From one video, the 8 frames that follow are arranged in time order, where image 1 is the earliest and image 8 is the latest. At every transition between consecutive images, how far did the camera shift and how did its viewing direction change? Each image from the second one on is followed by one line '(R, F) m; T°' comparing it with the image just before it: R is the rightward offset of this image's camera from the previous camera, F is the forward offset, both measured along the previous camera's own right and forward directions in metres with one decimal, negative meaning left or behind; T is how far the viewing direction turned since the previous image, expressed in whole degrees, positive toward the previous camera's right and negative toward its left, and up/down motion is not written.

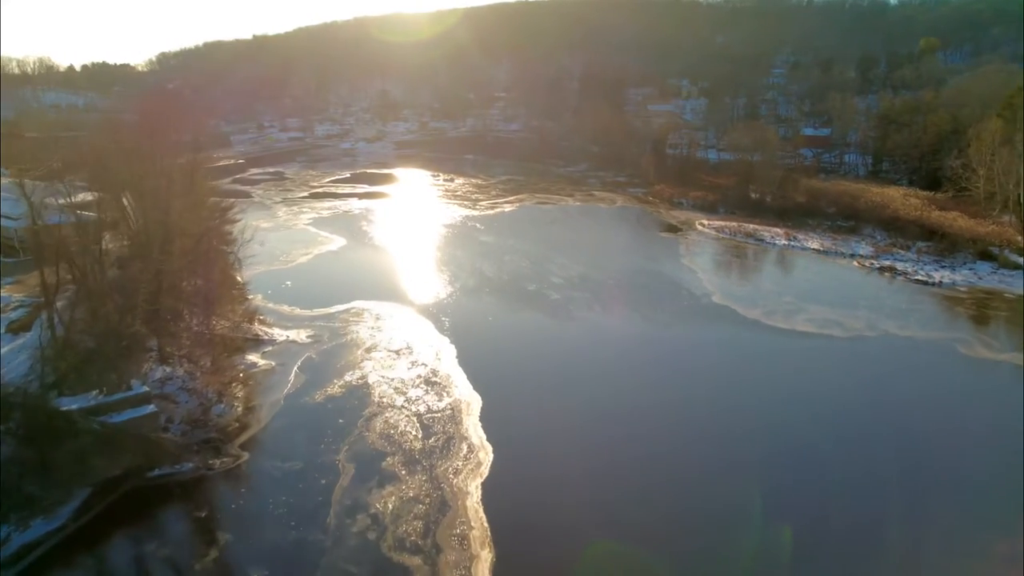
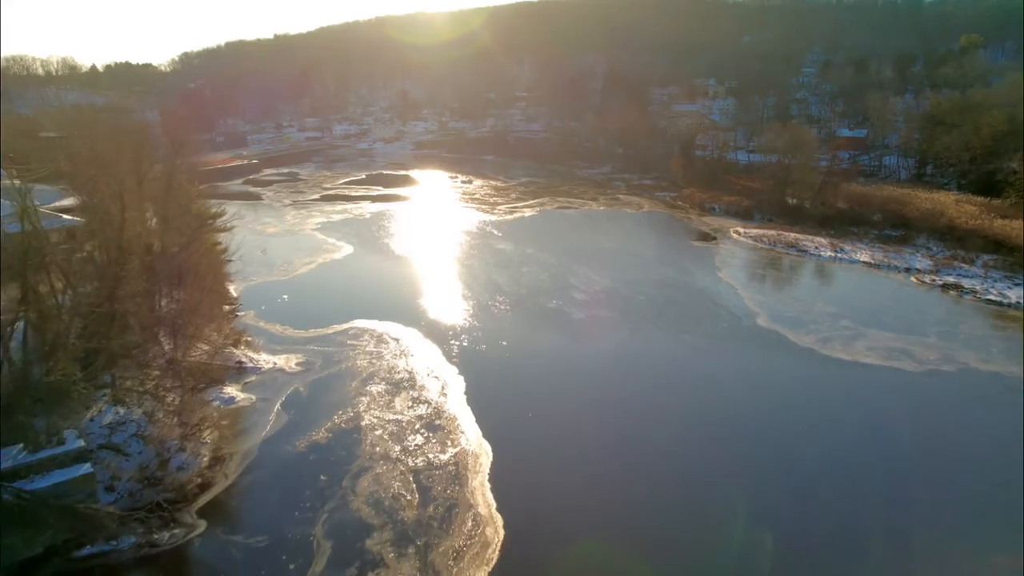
(0.0, +0.8) m; -2°
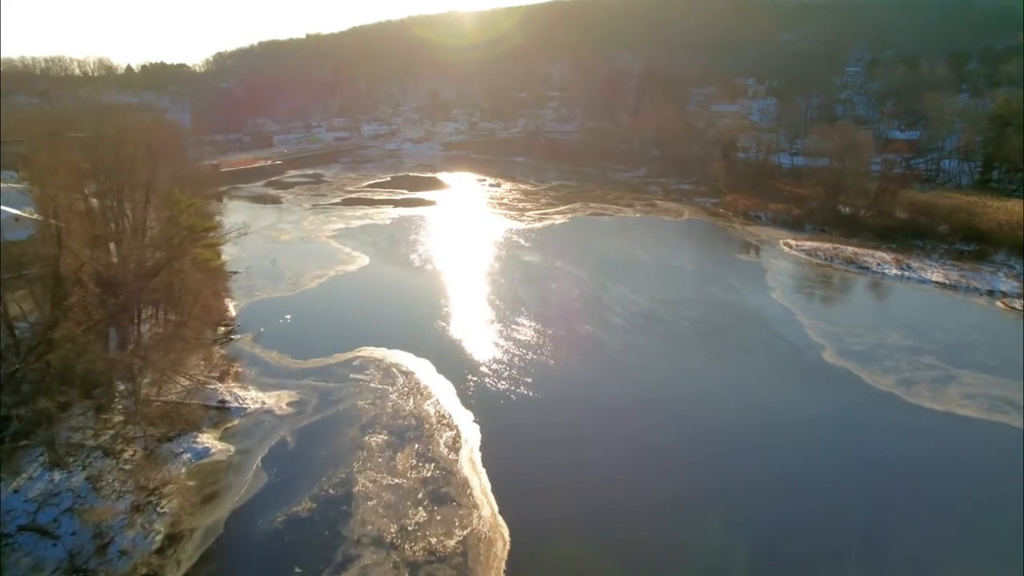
(0.0, +0.8) m; -2°
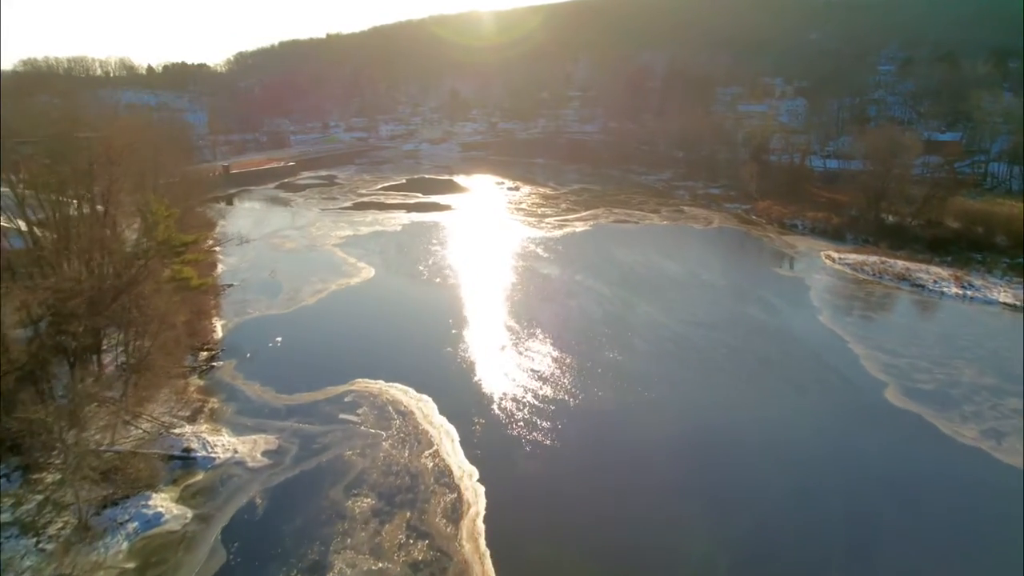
(0.0, +0.7) m; -2°
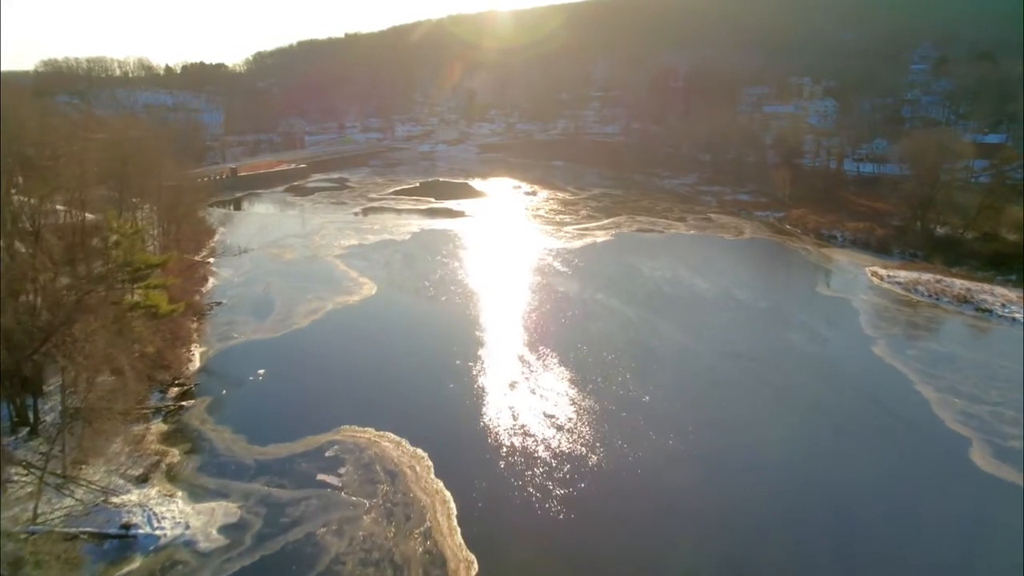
(0.0, +0.8) m; -2°
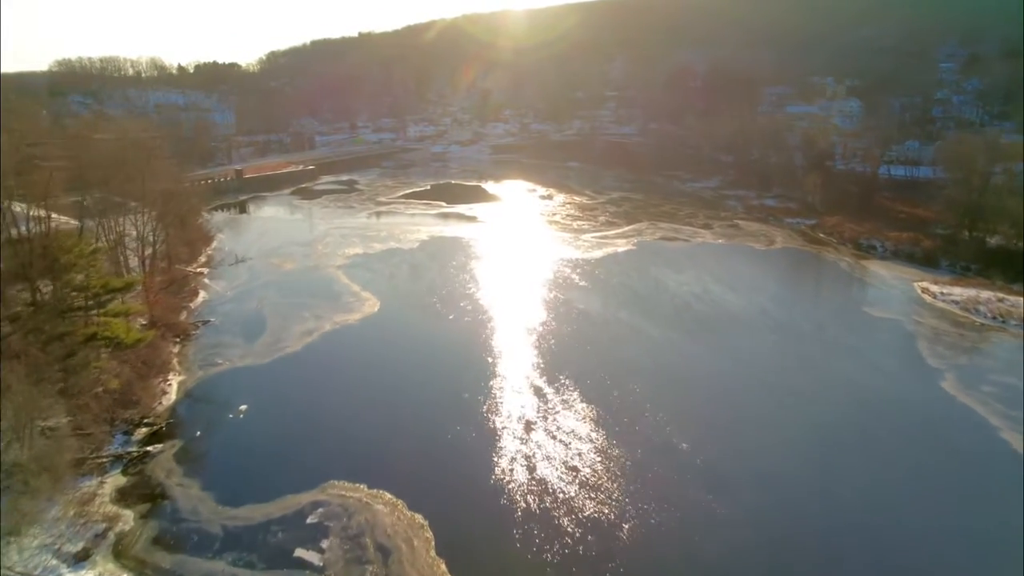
(0.0, +0.7) m; -1°
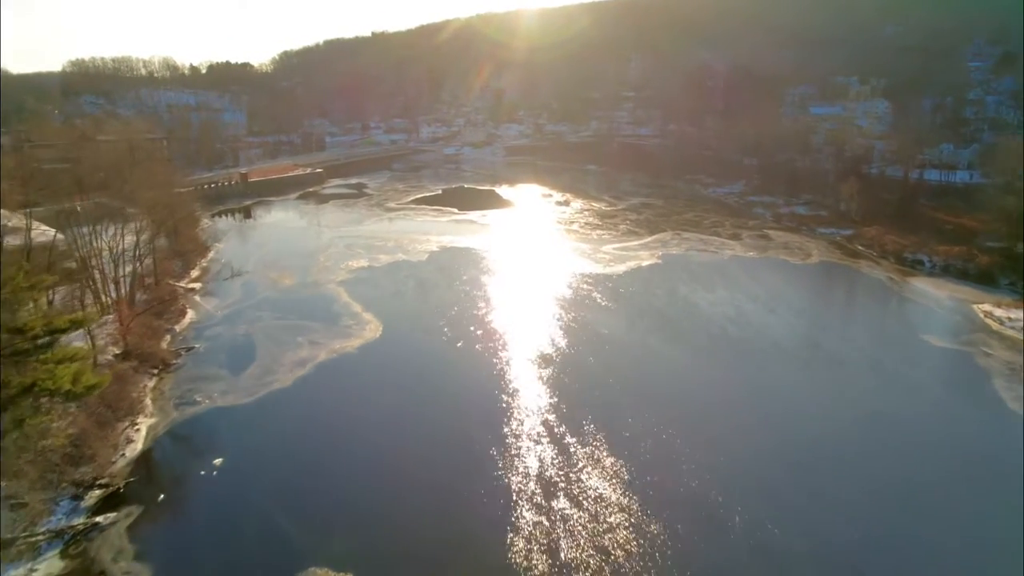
(0.0, +0.7) m; -1°
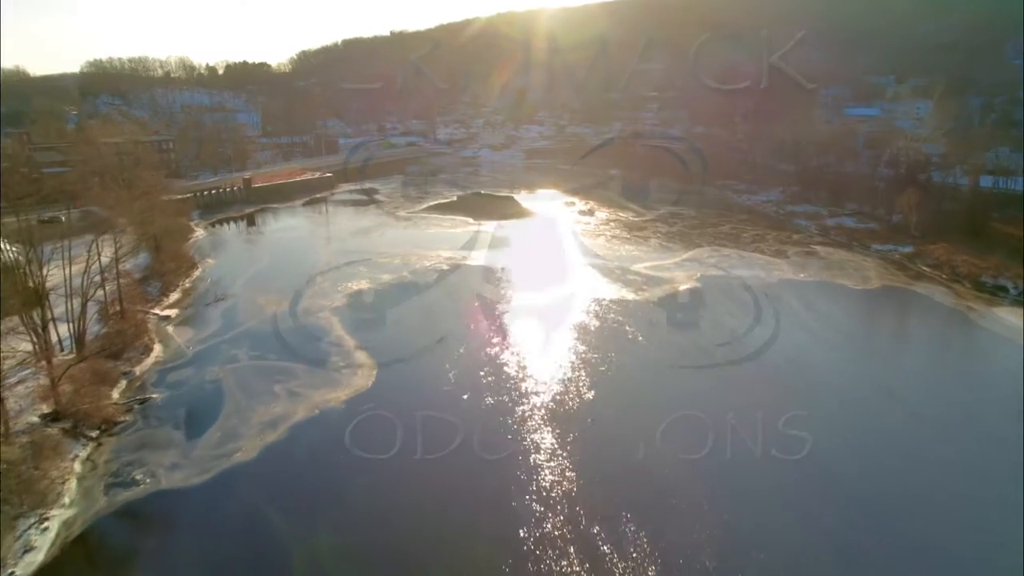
(0.0, +1.1) m; -2°
